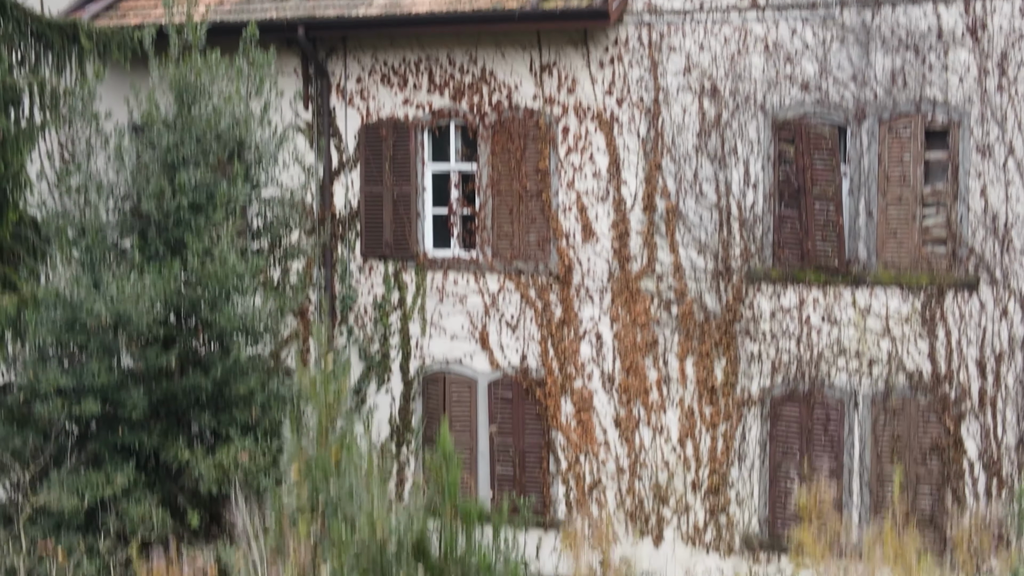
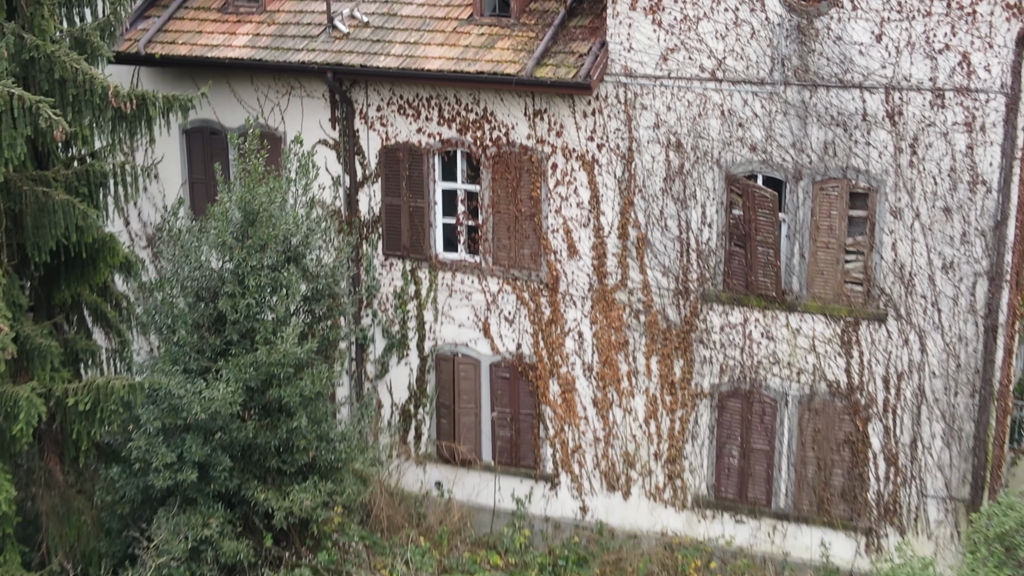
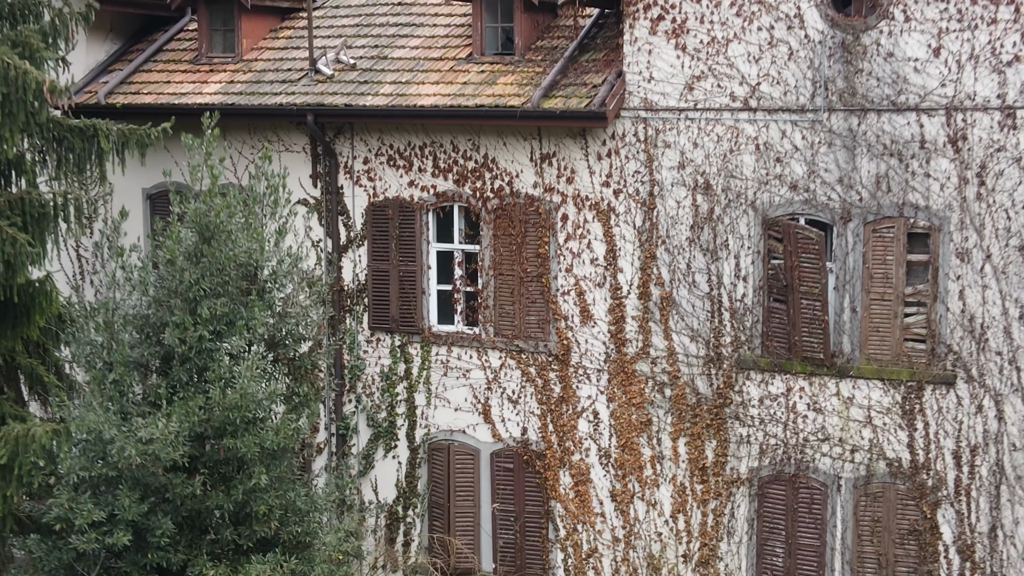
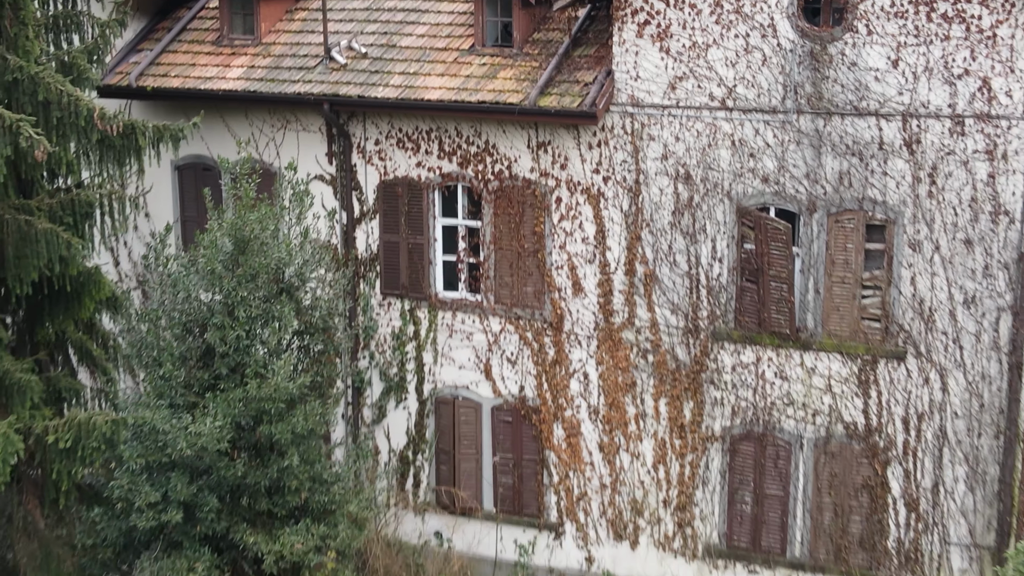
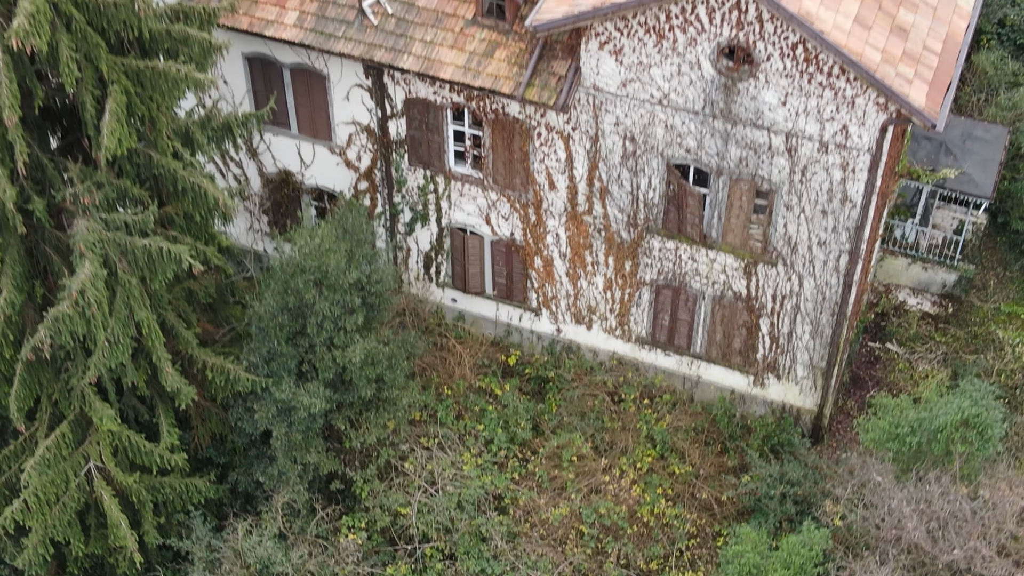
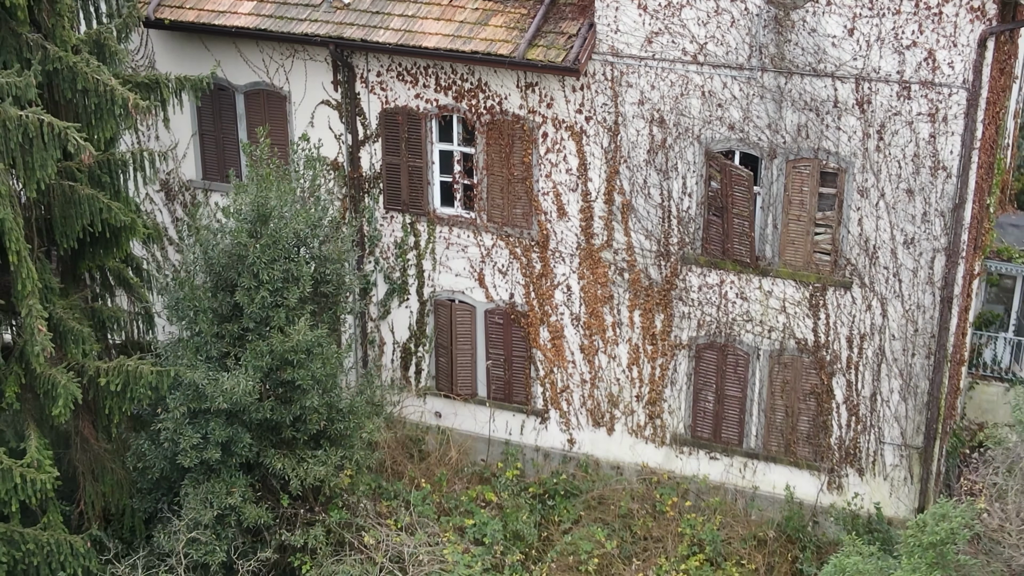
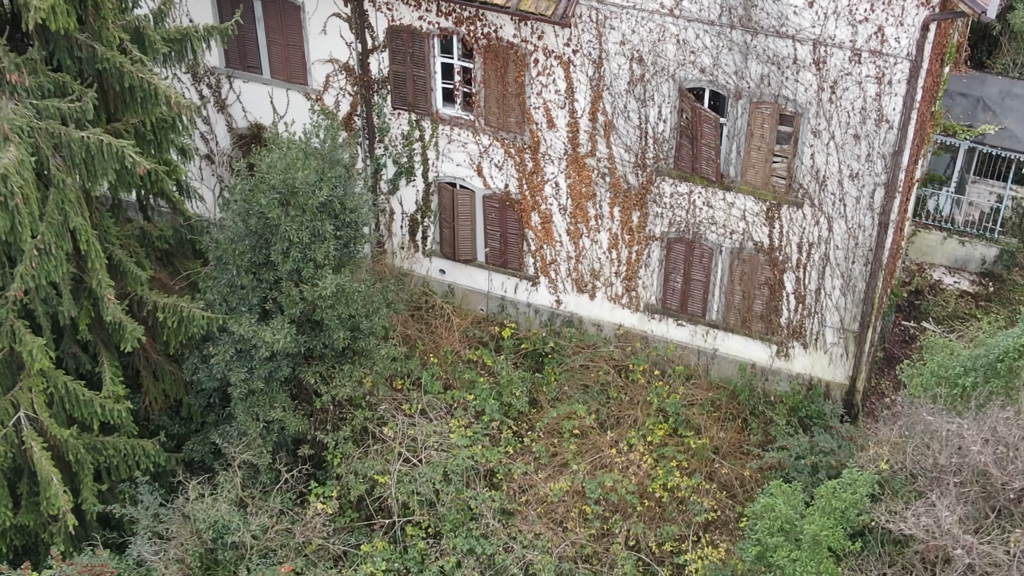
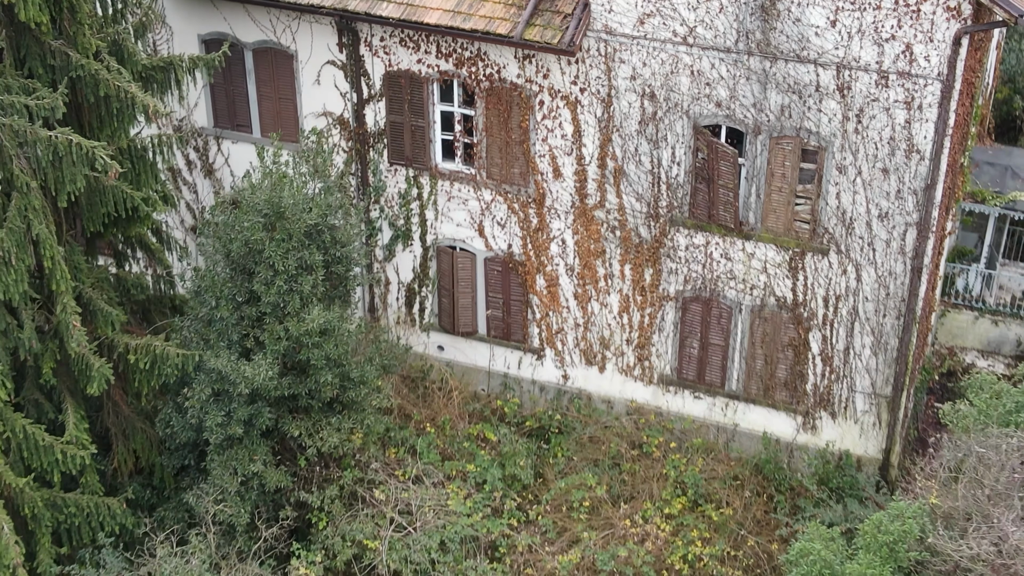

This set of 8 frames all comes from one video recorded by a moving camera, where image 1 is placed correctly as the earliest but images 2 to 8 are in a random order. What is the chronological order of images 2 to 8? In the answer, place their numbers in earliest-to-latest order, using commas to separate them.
3, 4, 2, 6, 8, 7, 5
